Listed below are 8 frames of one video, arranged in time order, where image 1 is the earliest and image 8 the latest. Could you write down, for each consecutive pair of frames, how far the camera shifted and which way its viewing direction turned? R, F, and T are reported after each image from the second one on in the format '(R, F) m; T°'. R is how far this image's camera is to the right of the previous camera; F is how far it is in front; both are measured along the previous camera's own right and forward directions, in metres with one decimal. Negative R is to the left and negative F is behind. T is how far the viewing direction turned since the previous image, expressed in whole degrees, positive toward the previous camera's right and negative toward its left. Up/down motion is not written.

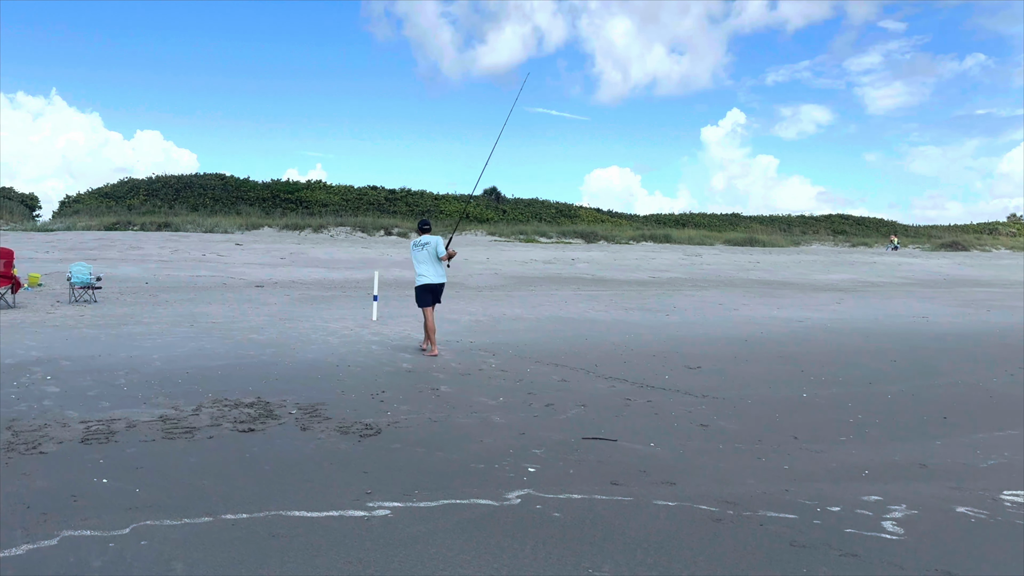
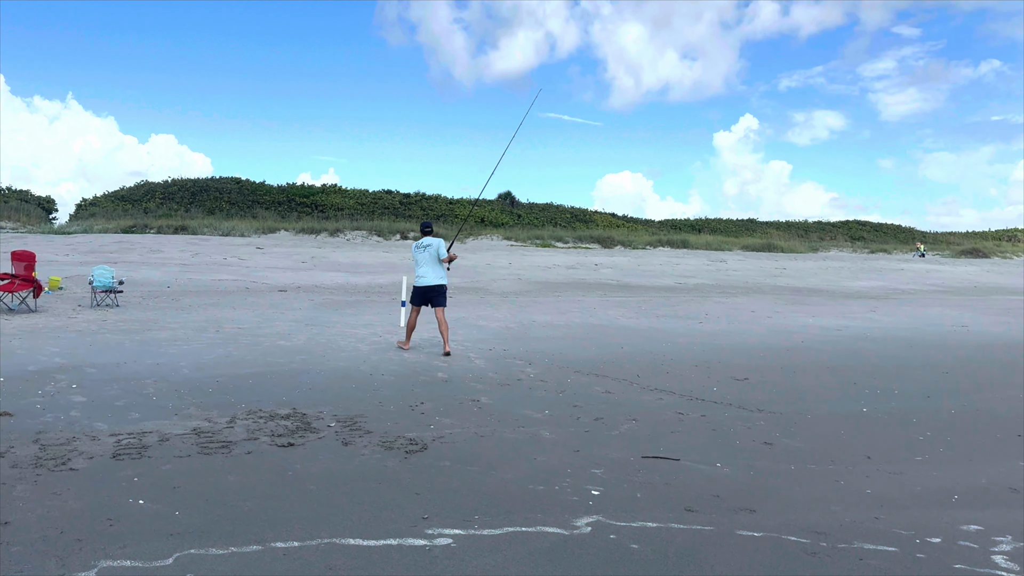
(-0.2, +0.3) m; -1°
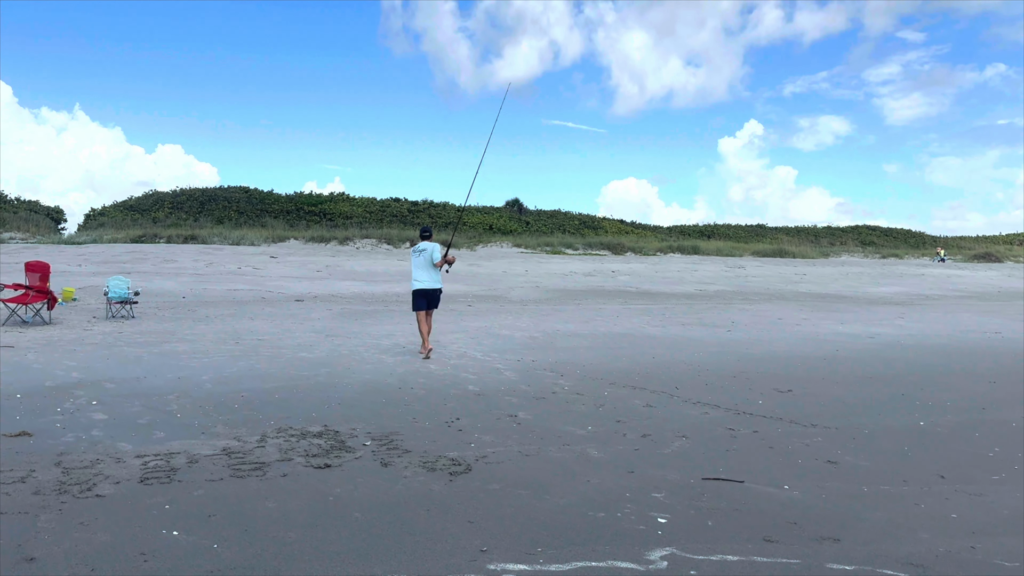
(-0.2, +0.2) m; 0°
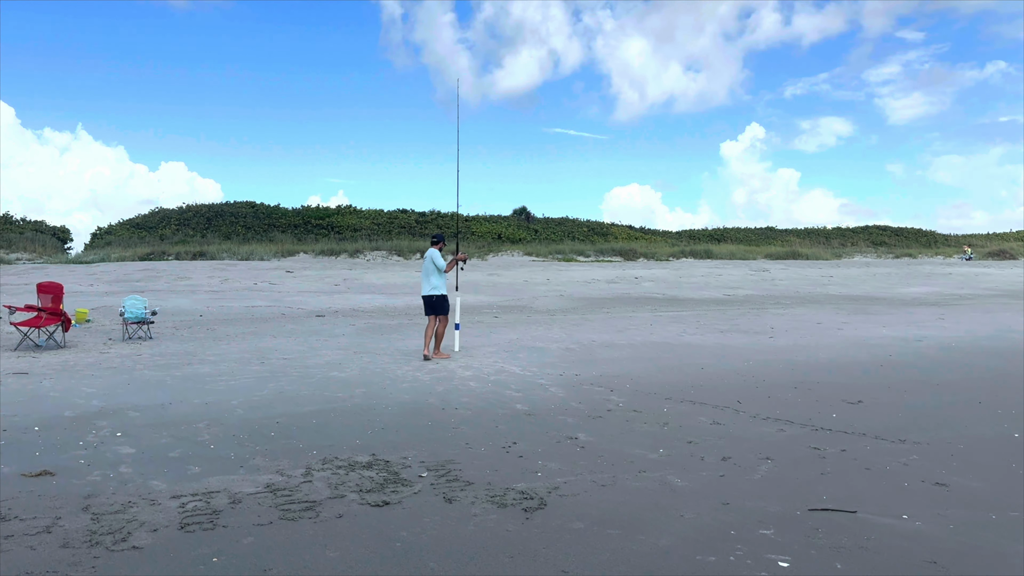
(-0.3, +0.4) m; 0°
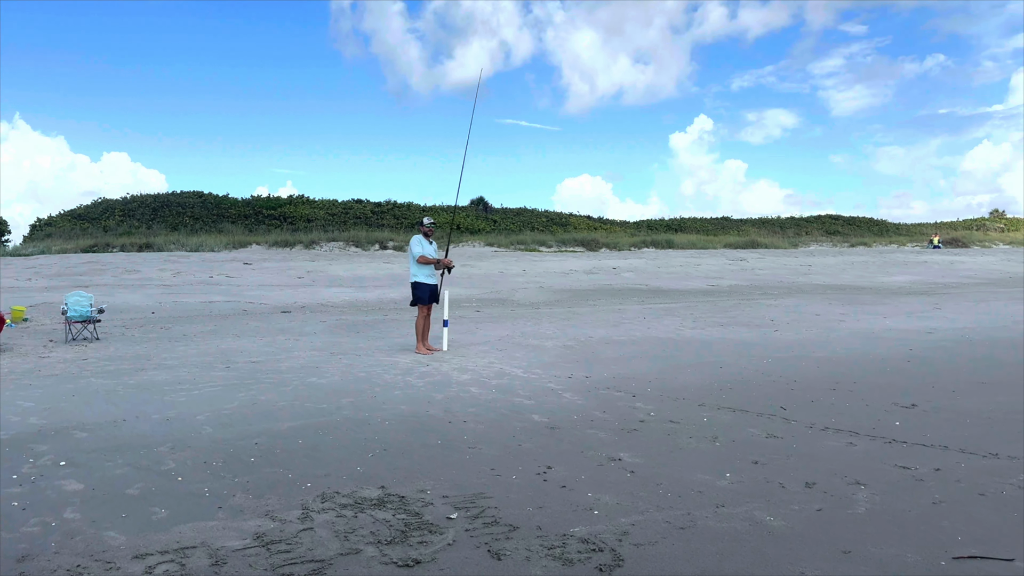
(-0.4, +0.8) m; +3°
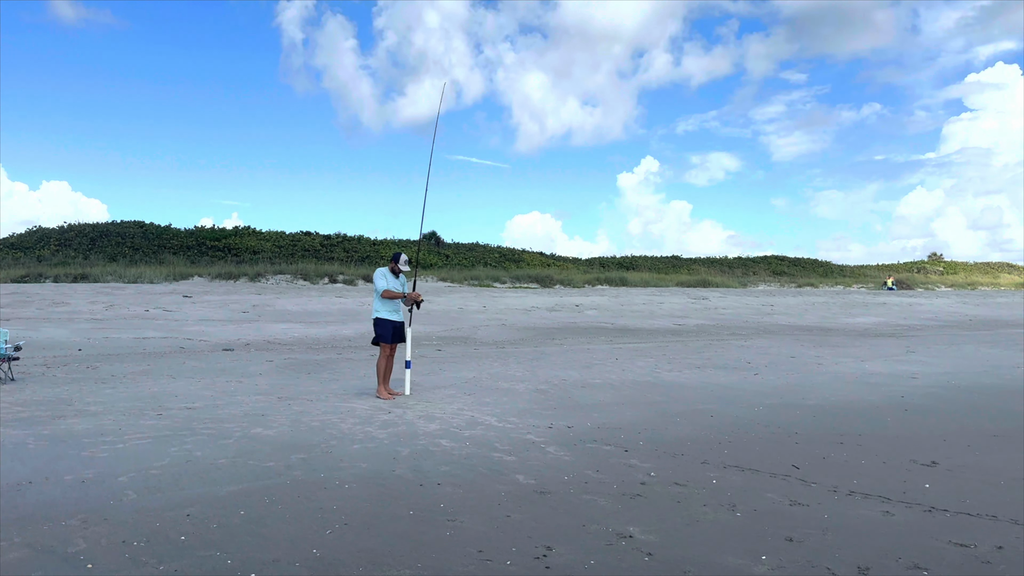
(-0.2, +0.6) m; +4°
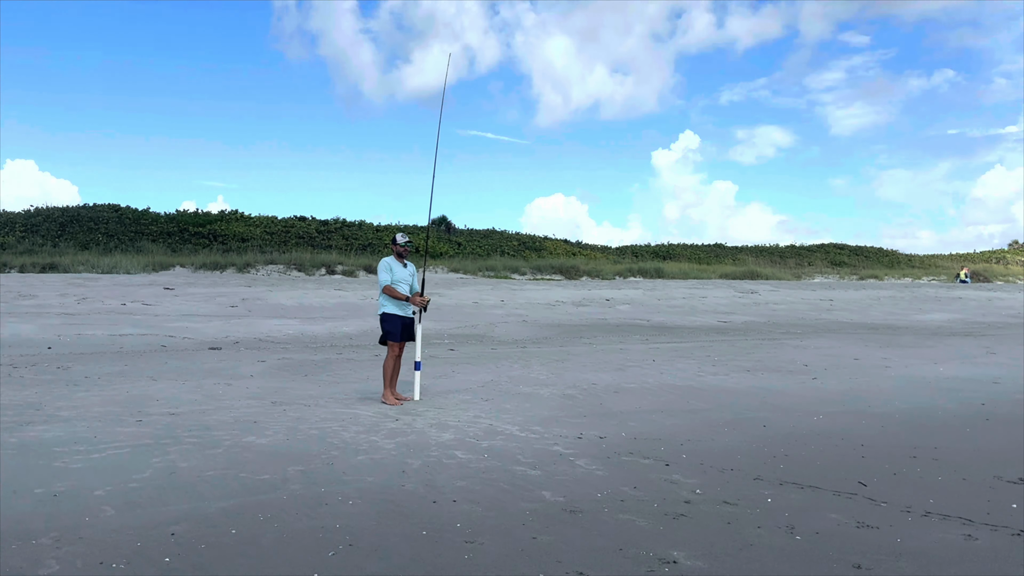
(+0.1, +0.5) m; -4°
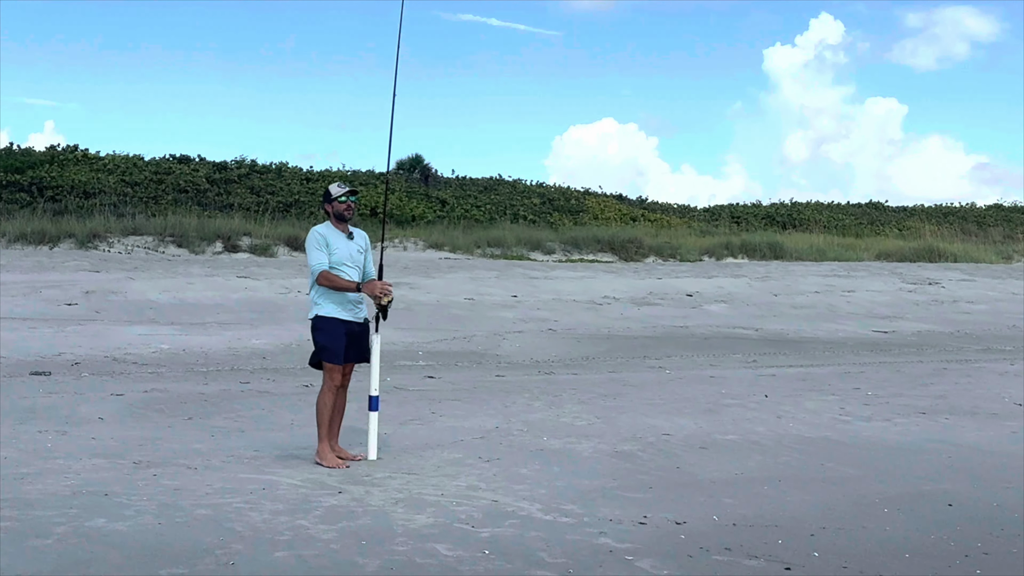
(+0.1, +1.6) m; -4°
